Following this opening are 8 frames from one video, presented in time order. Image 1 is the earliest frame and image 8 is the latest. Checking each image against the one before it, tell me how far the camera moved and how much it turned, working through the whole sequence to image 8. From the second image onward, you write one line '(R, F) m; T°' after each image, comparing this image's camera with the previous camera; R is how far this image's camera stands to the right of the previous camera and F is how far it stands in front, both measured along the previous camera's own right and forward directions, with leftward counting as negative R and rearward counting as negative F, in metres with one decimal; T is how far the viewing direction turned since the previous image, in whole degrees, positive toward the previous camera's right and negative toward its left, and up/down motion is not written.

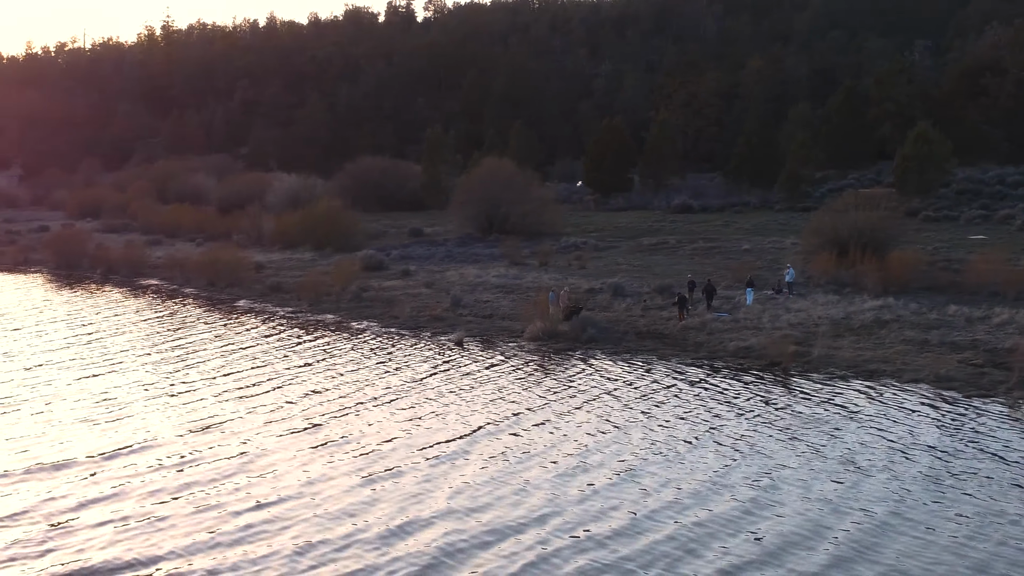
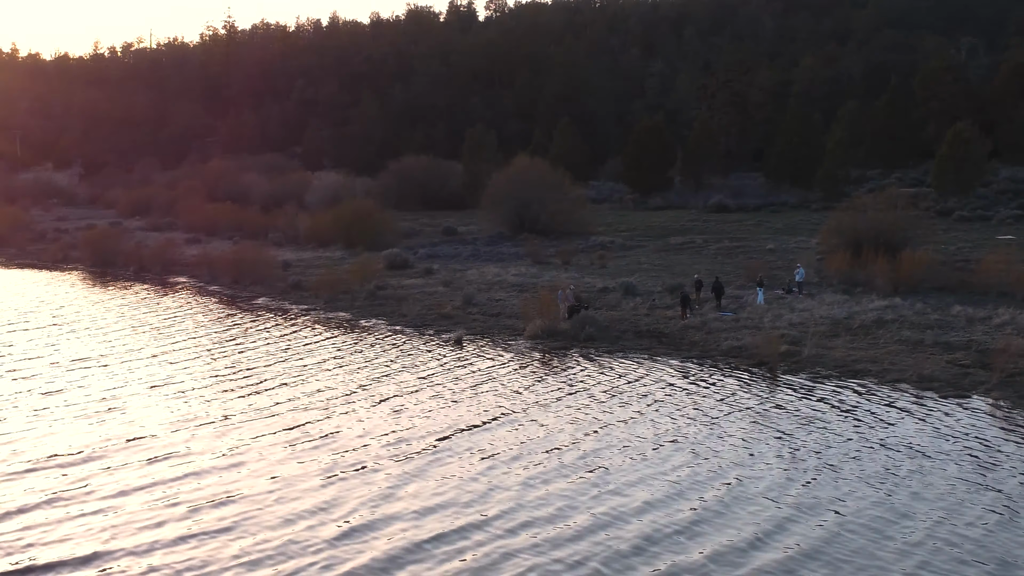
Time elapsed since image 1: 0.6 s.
(+0.8, 0.0) m; -2°
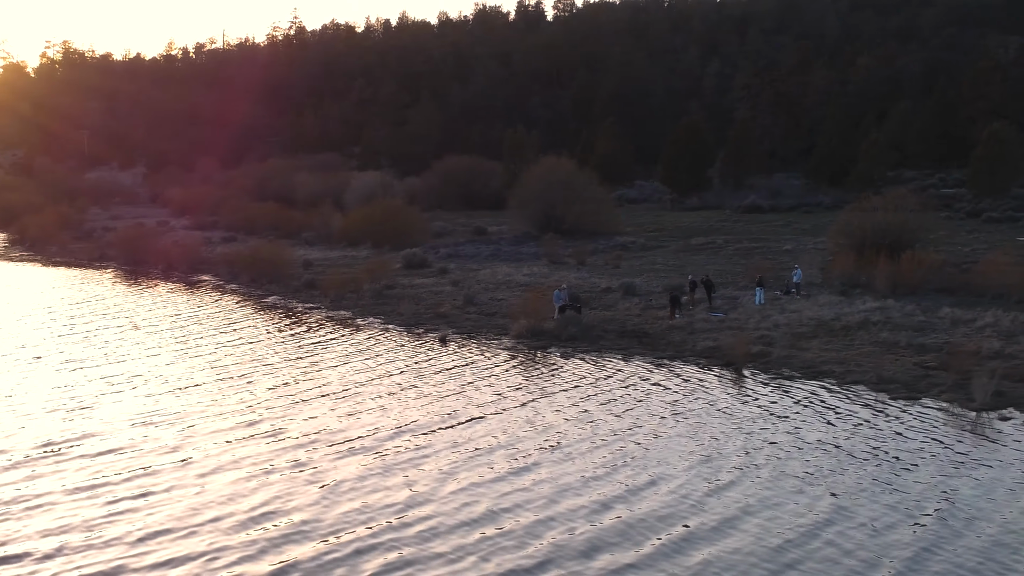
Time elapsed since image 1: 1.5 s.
(+1.1, 0.0) m; -2°
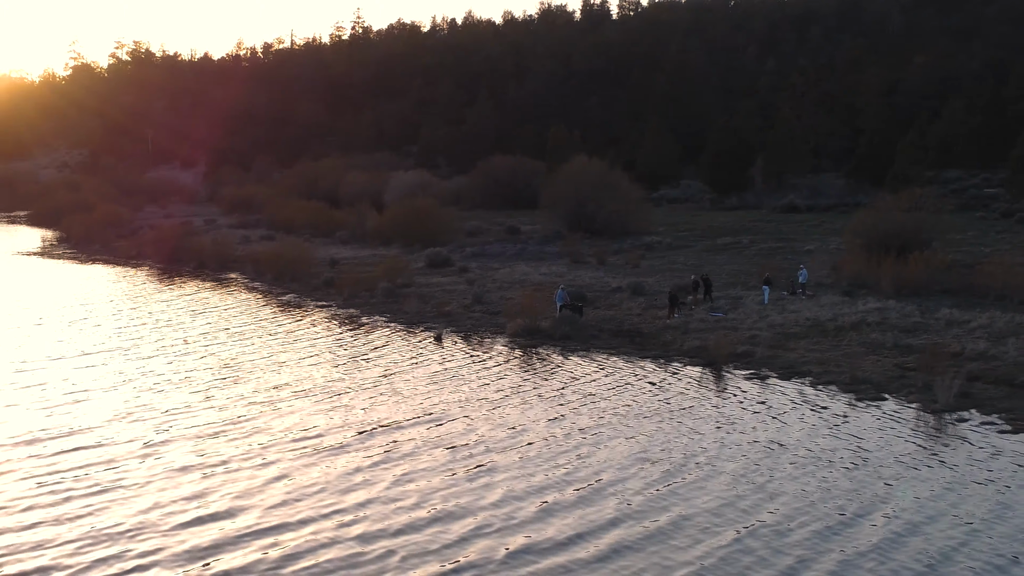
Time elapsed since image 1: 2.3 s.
(+0.9, 0.0) m; -2°
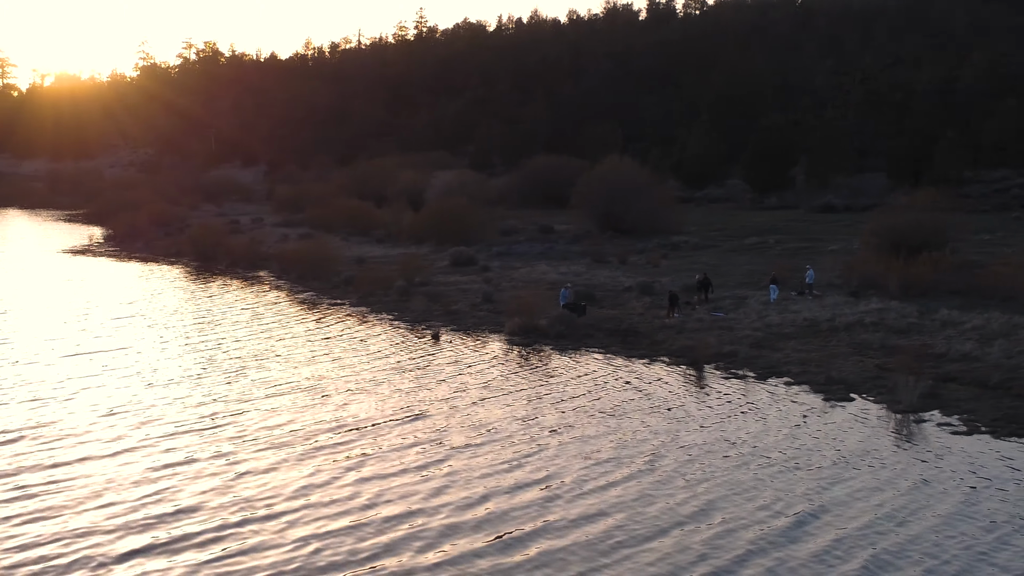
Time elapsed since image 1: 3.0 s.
(+0.9, 0.0) m; -2°
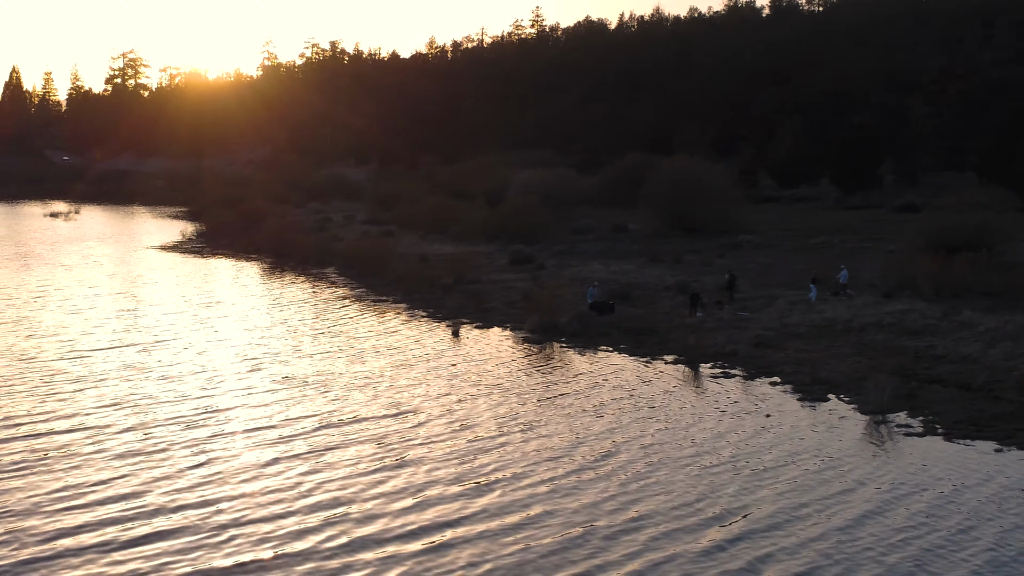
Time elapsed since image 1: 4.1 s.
(+1.3, 0.0) m; -4°
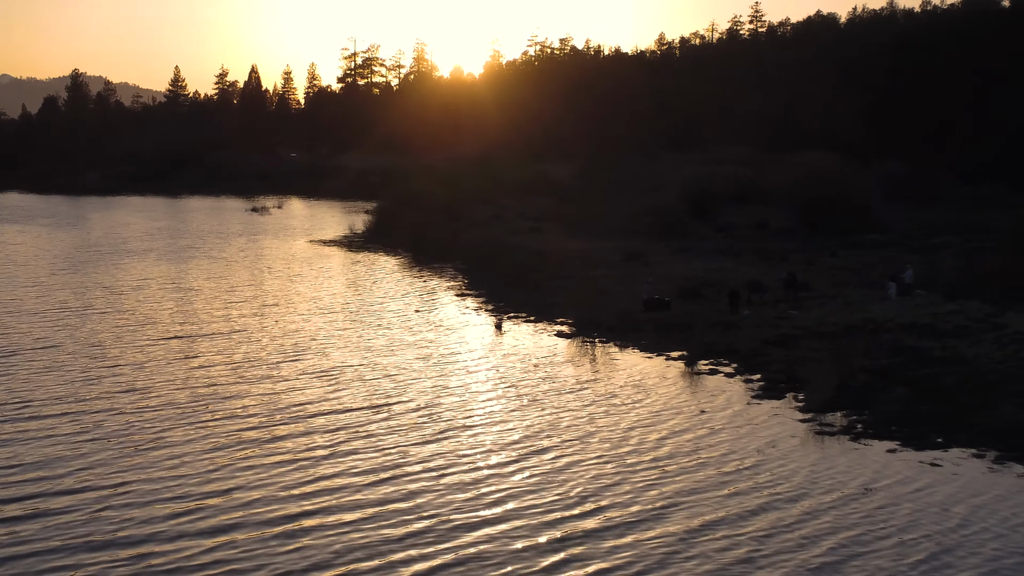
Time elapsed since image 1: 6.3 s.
(+2.2, +0.1) m; -7°
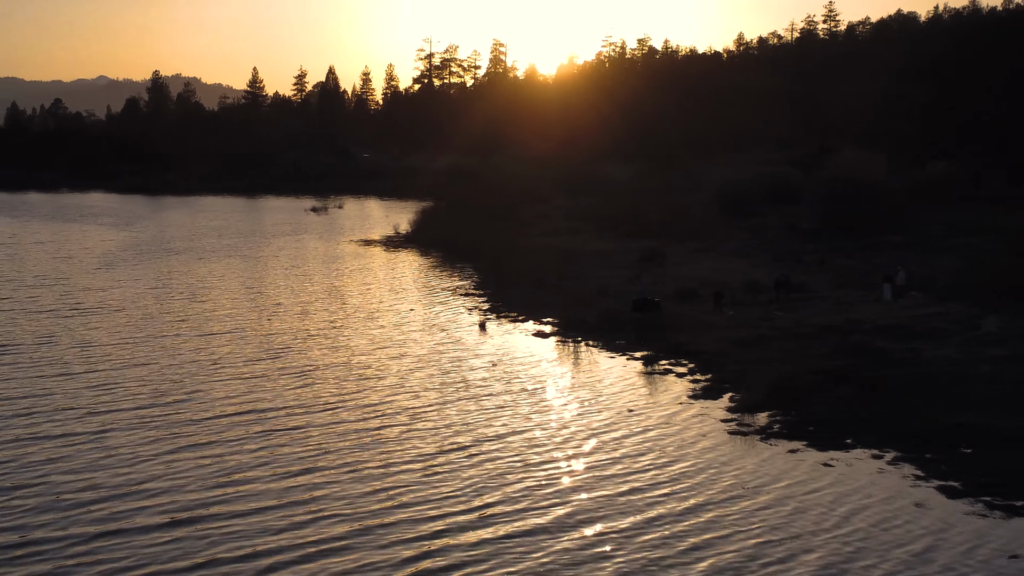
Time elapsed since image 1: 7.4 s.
(+1.1, 0.0) m; -2°
